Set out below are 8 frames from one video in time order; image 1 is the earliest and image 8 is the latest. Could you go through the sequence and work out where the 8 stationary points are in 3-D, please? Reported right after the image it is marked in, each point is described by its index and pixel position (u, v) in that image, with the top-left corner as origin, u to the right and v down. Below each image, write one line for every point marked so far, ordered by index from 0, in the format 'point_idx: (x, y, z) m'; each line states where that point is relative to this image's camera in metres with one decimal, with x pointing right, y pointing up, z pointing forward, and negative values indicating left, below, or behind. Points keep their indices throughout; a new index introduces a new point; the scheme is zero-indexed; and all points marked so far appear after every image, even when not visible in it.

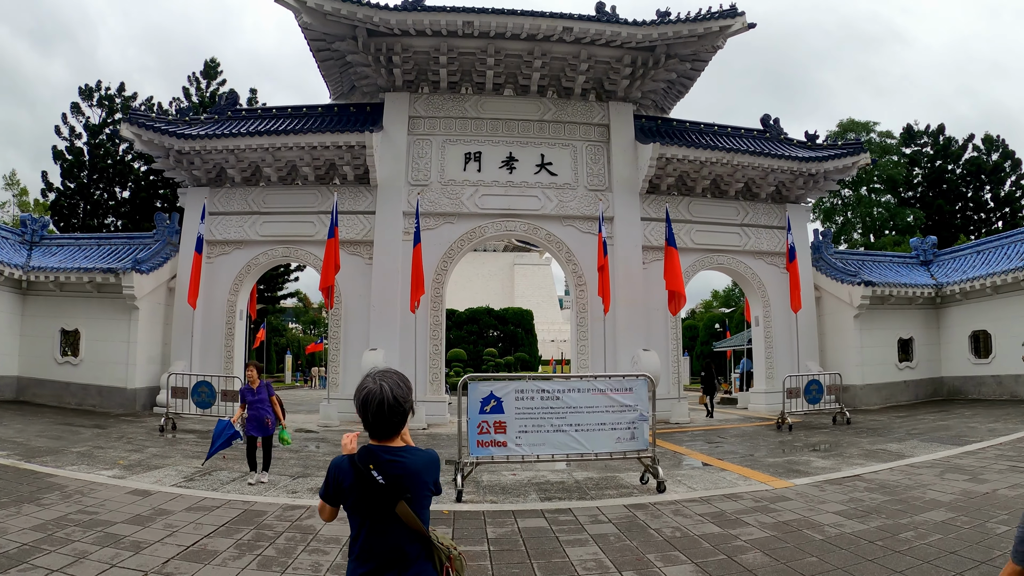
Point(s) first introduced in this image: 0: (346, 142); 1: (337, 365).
0: (-2.9, +2.5, +10.2) m
1: (-3.1, -1.4, +10.2) m
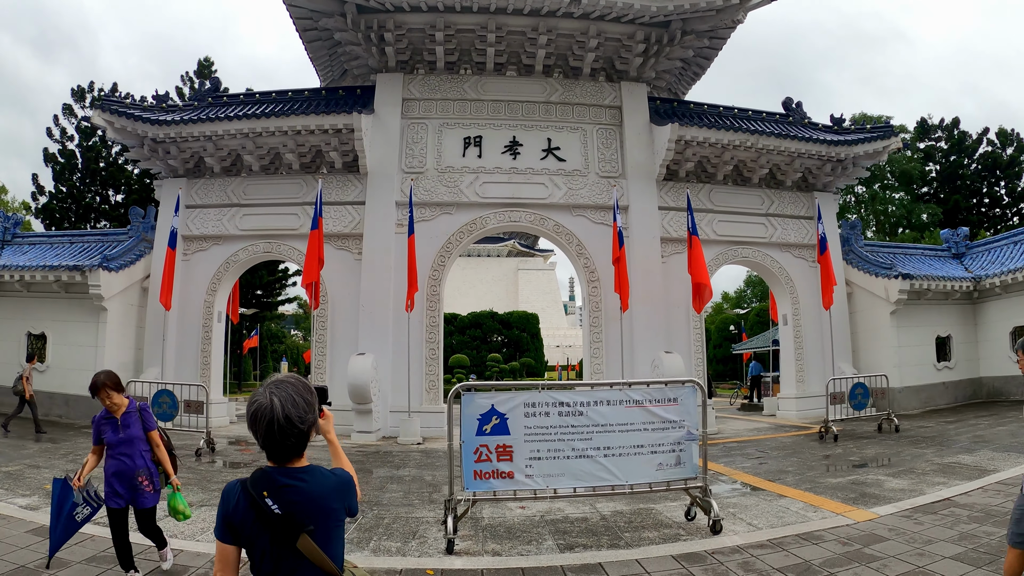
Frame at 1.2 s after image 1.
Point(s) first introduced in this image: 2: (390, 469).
0: (-2.8, +2.6, +9.3) m
1: (-3.0, -1.3, +9.2) m
2: (-1.2, -1.8, +5.9) m
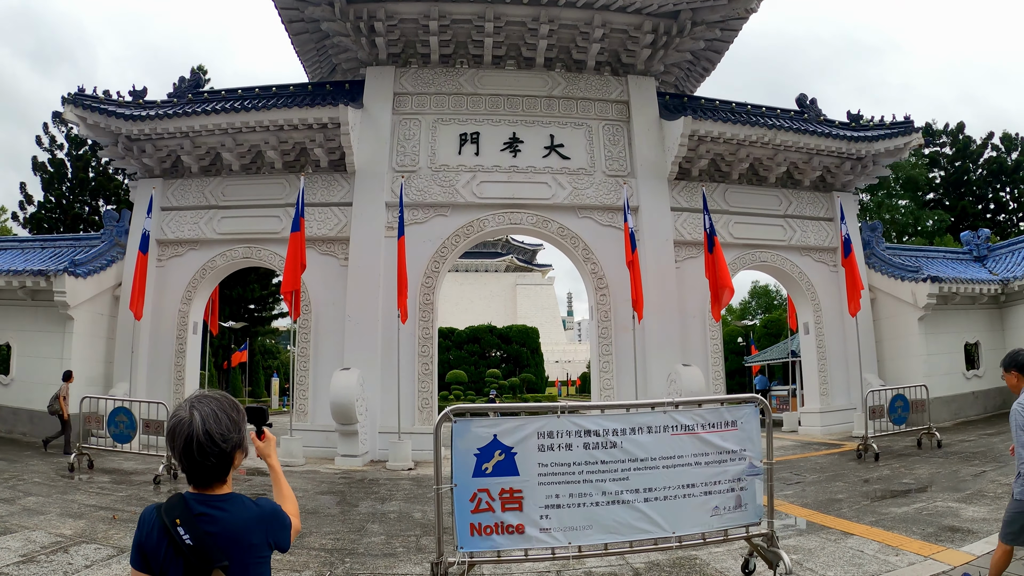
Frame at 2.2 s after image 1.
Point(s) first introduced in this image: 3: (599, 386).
0: (-2.8, +2.5, +8.6) m
1: (-2.9, -1.4, +8.4) m
2: (-1.2, -1.8, +5.0) m
3: (+1.3, -1.4, +8.7) m
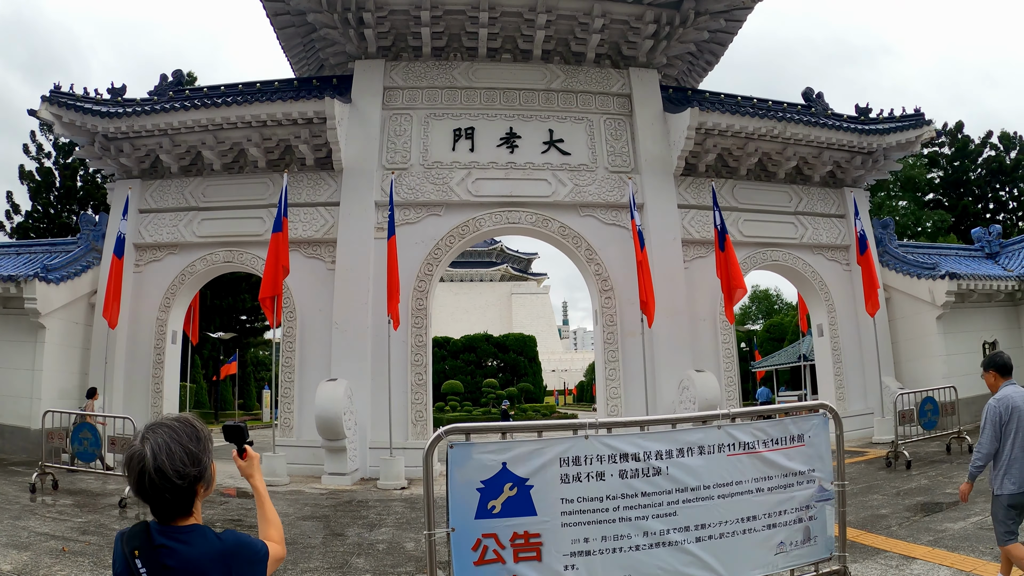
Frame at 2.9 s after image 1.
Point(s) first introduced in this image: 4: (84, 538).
0: (-2.8, +2.4, +8.1) m
1: (-2.9, -1.5, +7.8) m
2: (-1.1, -1.8, +4.5) m
3: (+1.3, -1.5, +8.2) m
4: (-3.2, -1.9, +4.5) m
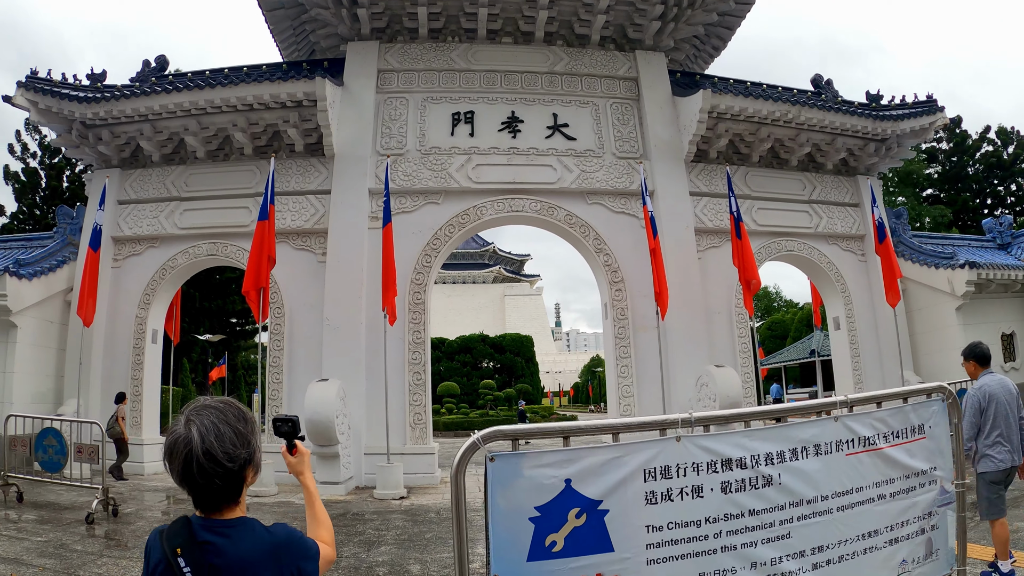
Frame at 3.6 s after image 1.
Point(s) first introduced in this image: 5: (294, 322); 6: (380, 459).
0: (-2.8, +2.5, +7.5) m
1: (-2.9, -1.4, +7.3) m
2: (-1.0, -1.7, +4.0) m
3: (+1.4, -1.4, +7.7) m
4: (-3.1, -1.8, +3.9) m
5: (-2.8, -0.4, +7.5) m
6: (-1.6, -2.0, +7.0) m
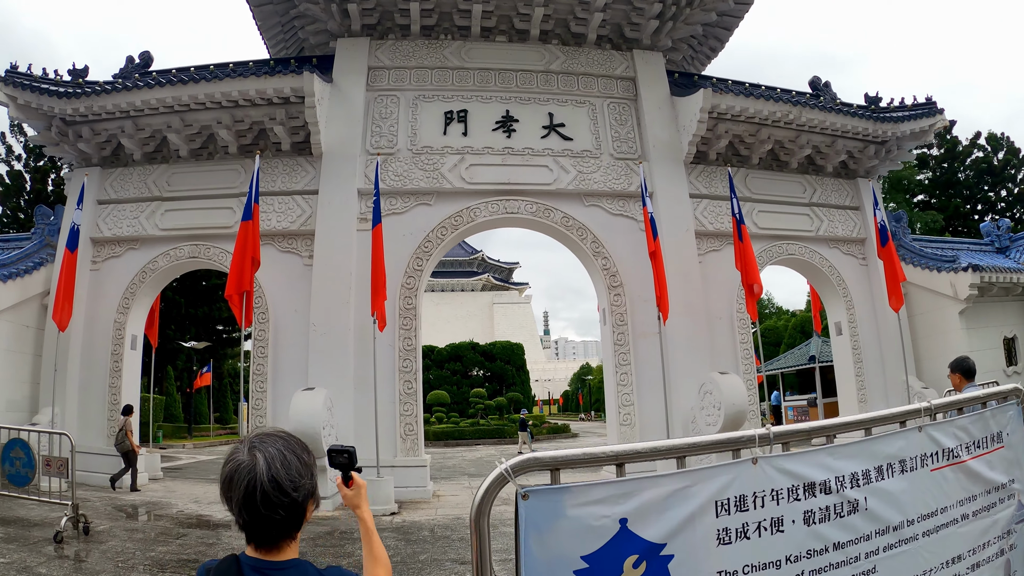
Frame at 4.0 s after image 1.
0: (-2.9, +2.4, +7.3) m
1: (-2.9, -1.5, +7.0) m
2: (-1.0, -1.8, +3.7) m
3: (+1.3, -1.4, +7.4) m
4: (-3.1, -1.9, +3.6) m
5: (-2.8, -0.5, +7.2) m
6: (-1.6, -2.1, +6.7) m
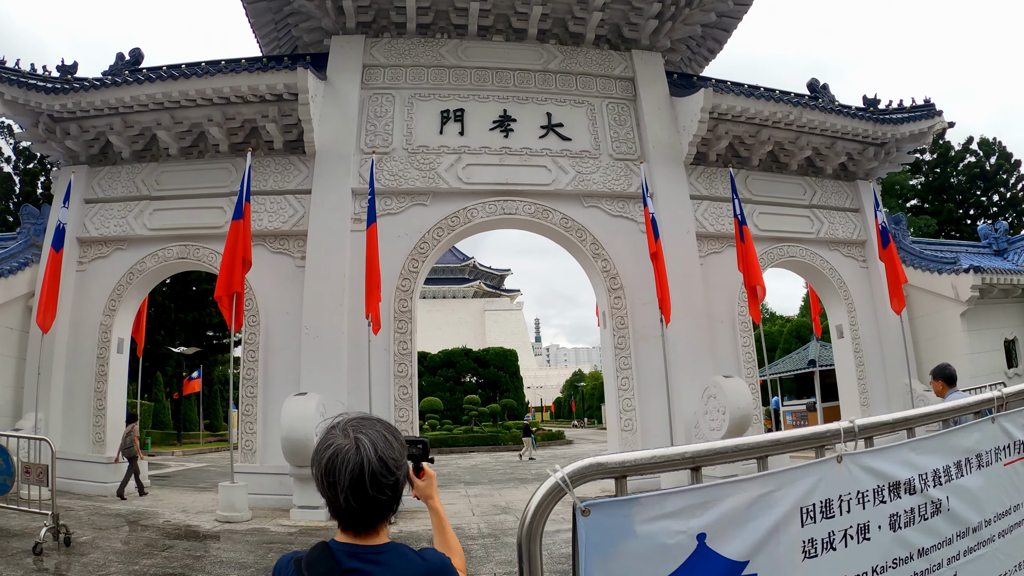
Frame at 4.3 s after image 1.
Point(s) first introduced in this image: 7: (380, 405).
0: (-2.9, +2.4, +7.1) m
1: (-2.9, -1.5, +6.8) m
2: (-1.0, -1.8, +3.5) m
3: (+1.3, -1.5, +7.3) m
4: (-3.1, -1.8, +3.4) m
5: (-2.8, -0.5, +7.0) m
6: (-1.6, -2.1, +6.5) m
7: (-1.5, -1.3, +6.8) m
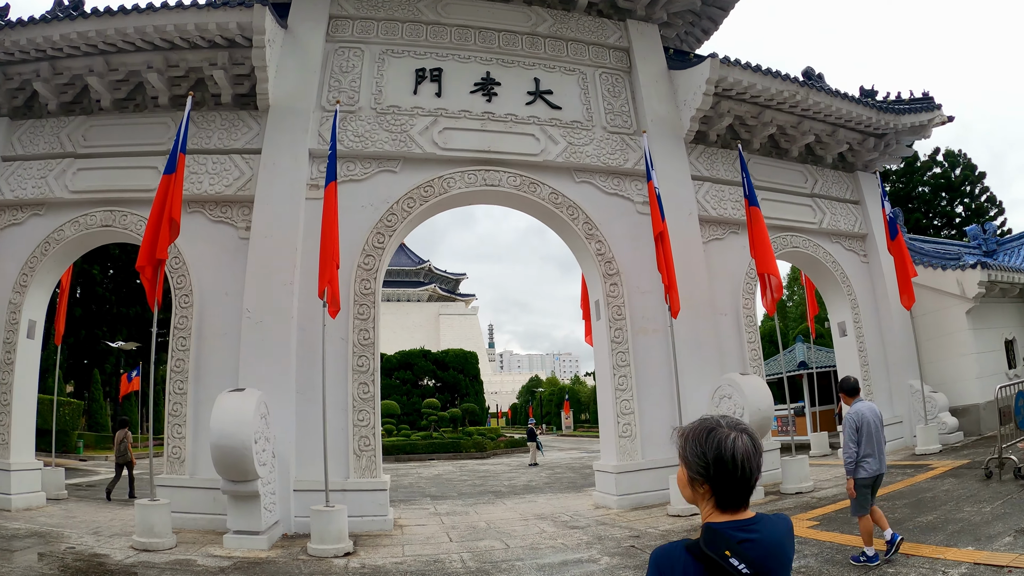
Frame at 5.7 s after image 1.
0: (-3.0, +2.6, +6.0) m
1: (-3.1, -1.3, +5.7) m
2: (-1.0, -1.6, +2.5) m
3: (+1.1, -1.3, +6.4) m
4: (-3.1, -1.6, +2.3) m
5: (-3.0, -0.3, +5.9) m
6: (-1.8, -1.9, +5.5) m
7: (-1.7, -1.1, +5.8) m
